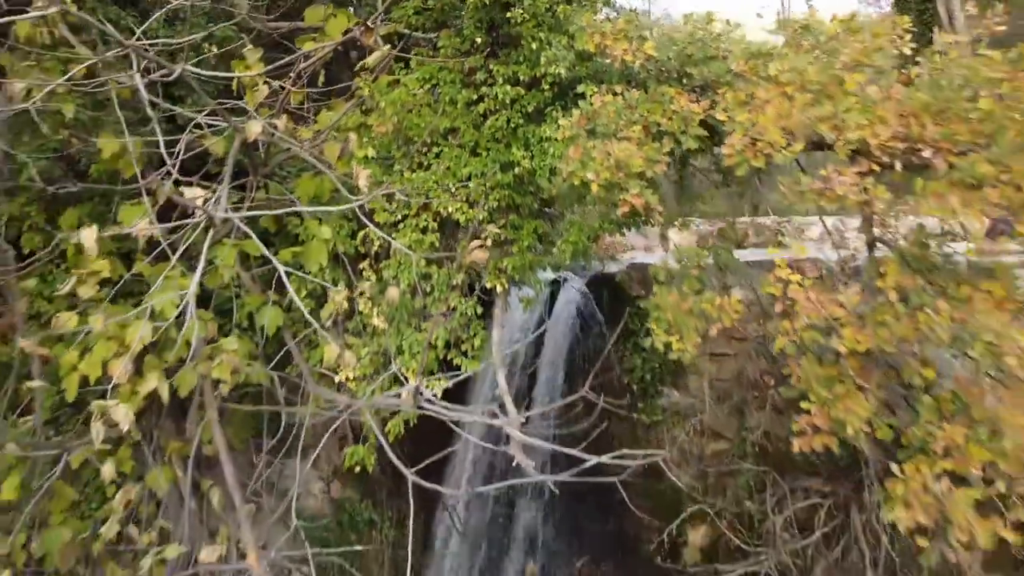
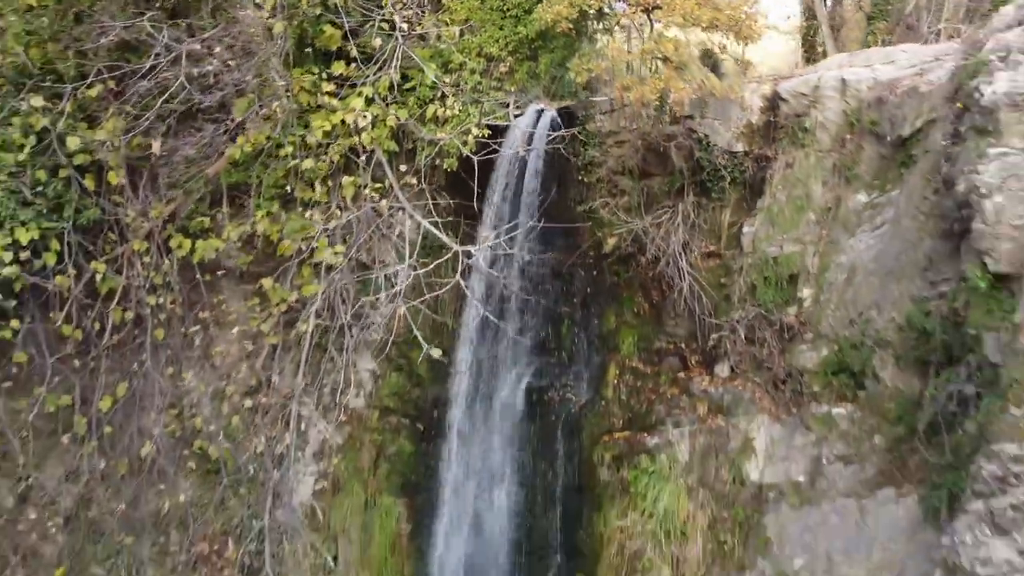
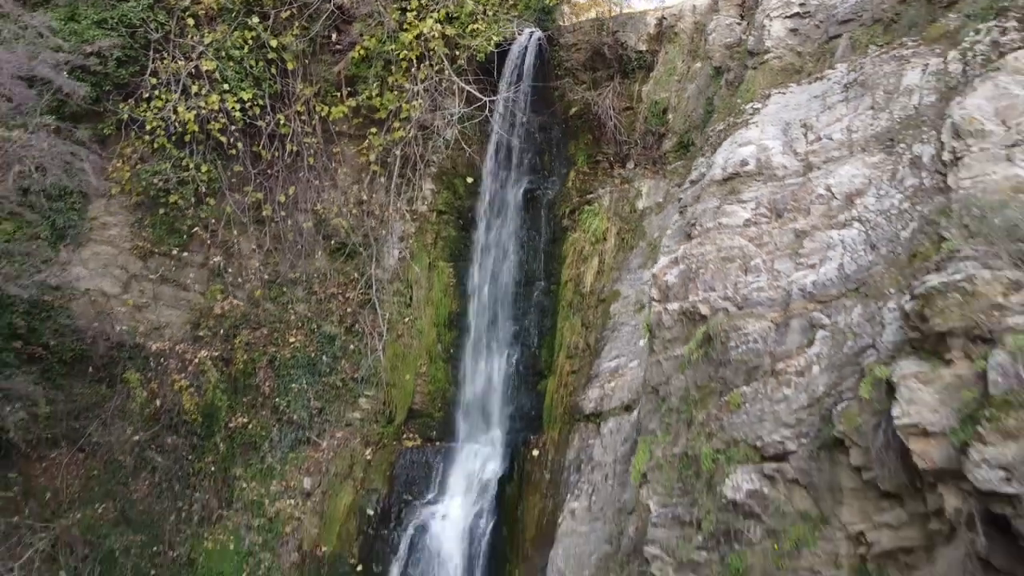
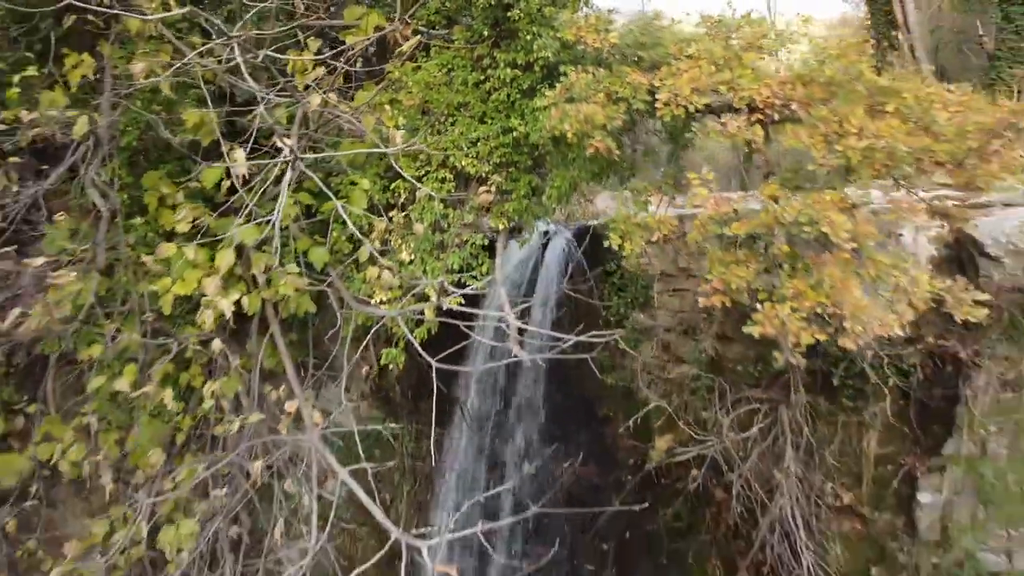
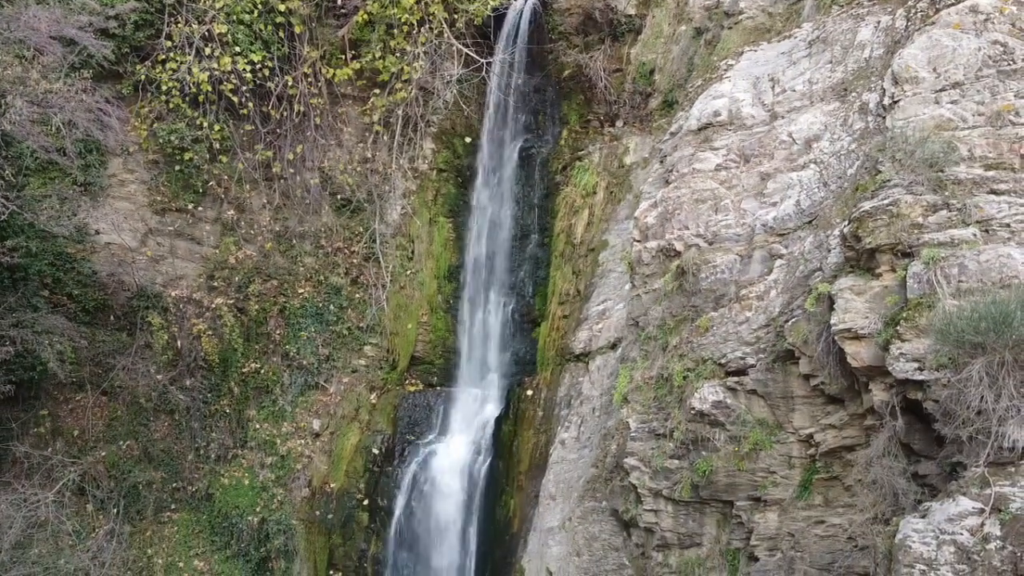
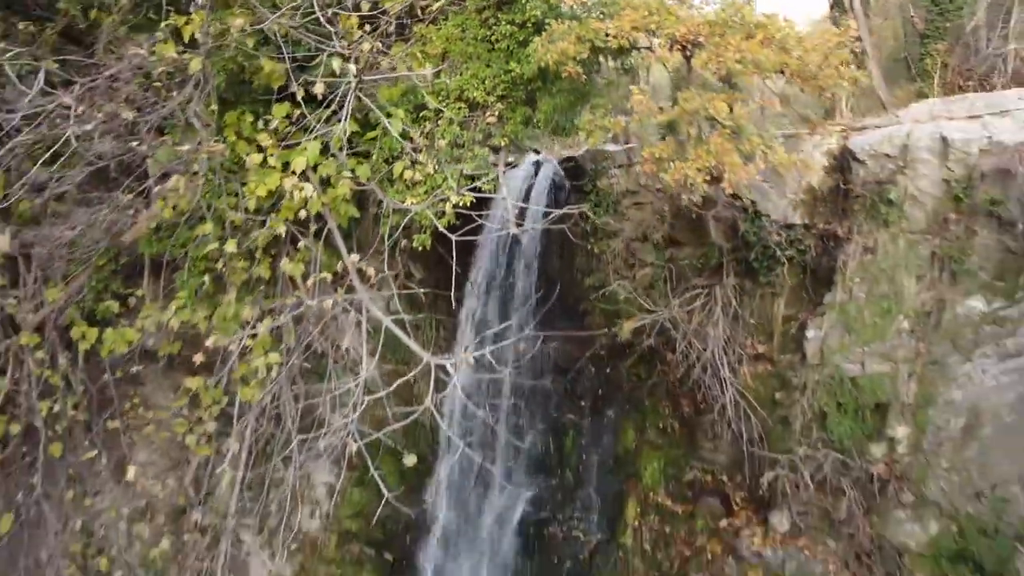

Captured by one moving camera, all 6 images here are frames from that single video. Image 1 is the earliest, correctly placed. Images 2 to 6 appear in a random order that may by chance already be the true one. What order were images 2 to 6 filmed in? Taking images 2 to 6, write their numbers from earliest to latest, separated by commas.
4, 6, 2, 3, 5
